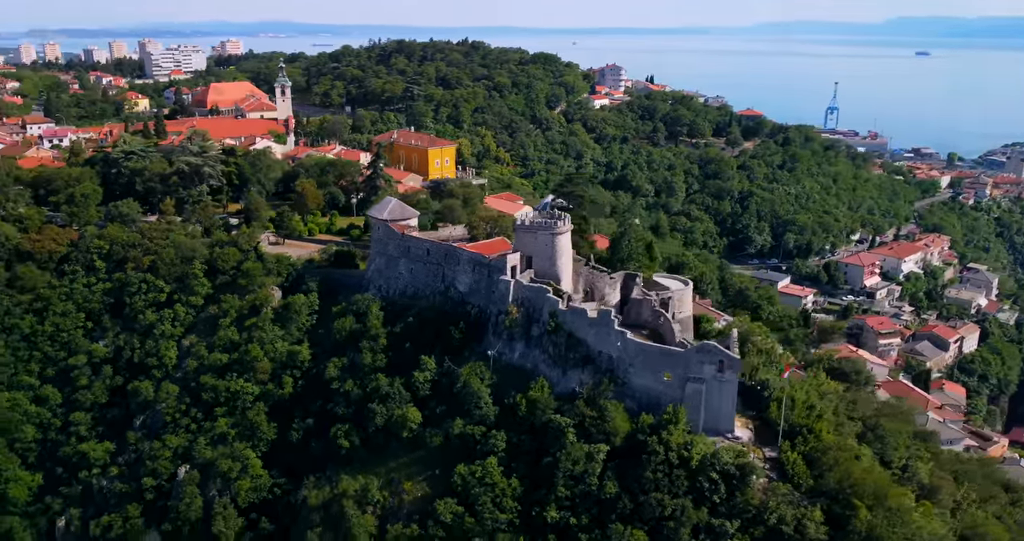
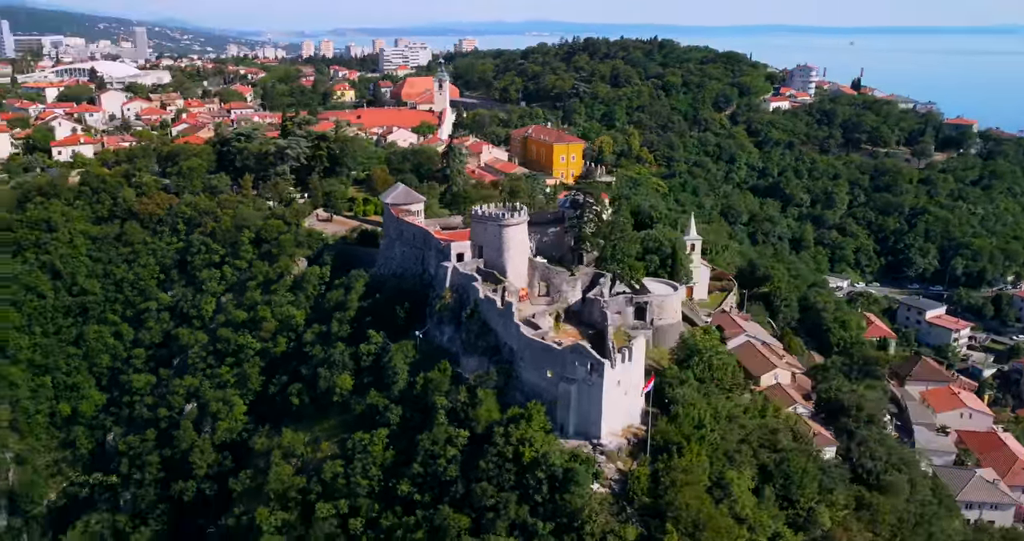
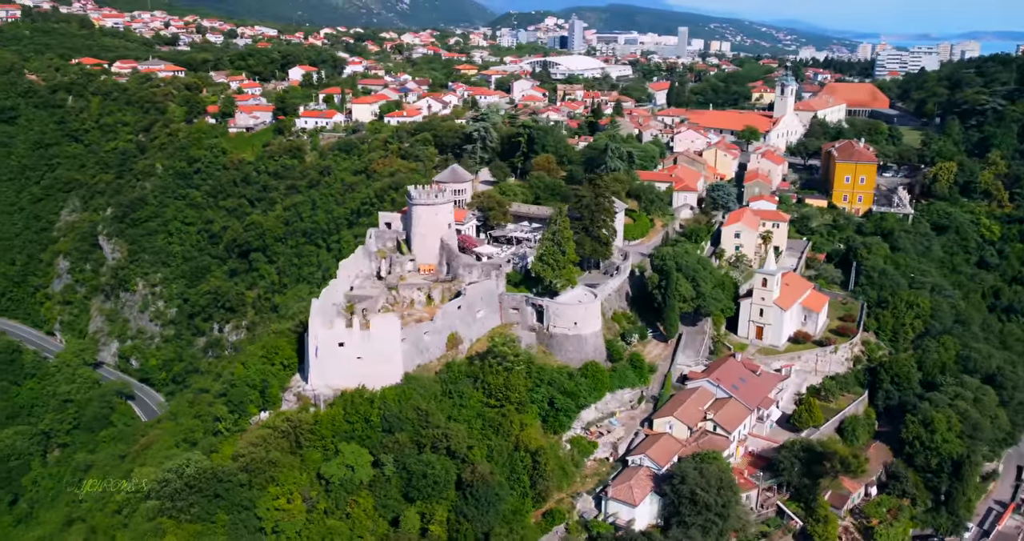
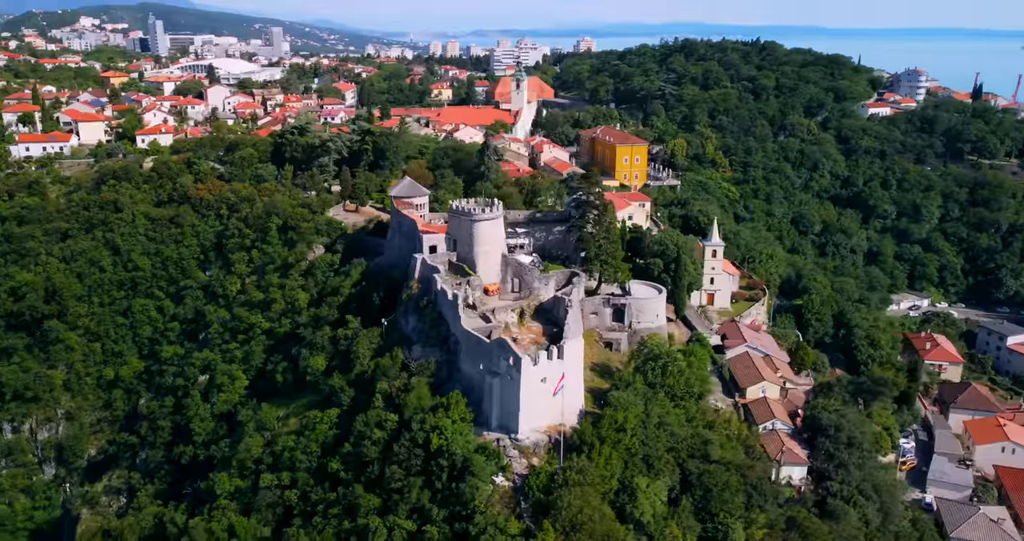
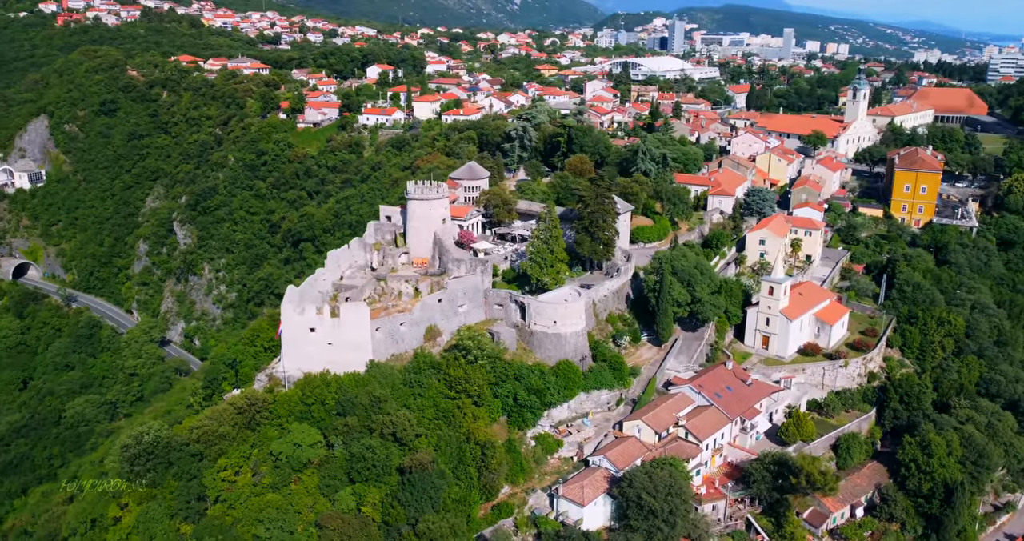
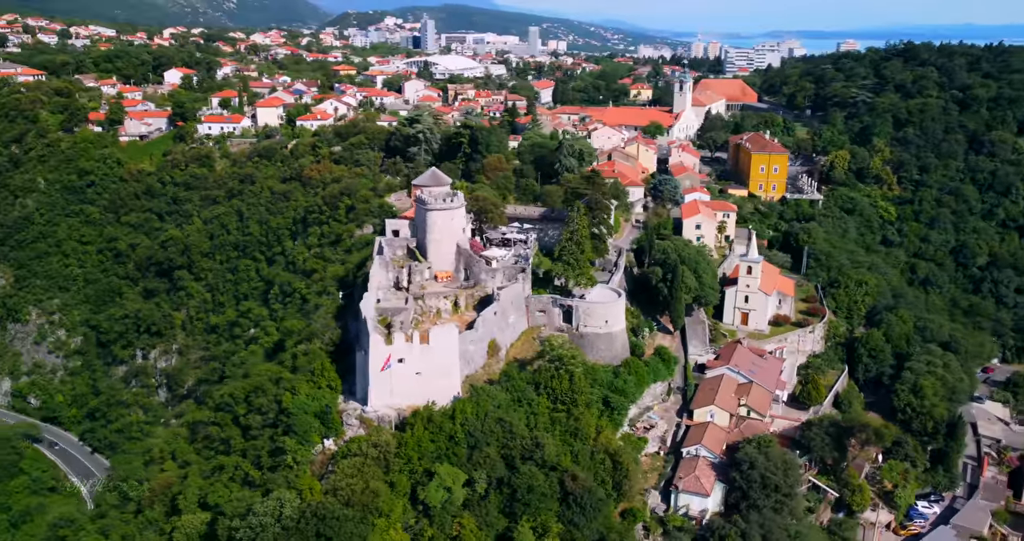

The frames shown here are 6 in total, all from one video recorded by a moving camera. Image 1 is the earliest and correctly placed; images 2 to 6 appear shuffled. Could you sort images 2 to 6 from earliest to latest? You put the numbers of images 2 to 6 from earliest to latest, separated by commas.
2, 4, 6, 3, 5
